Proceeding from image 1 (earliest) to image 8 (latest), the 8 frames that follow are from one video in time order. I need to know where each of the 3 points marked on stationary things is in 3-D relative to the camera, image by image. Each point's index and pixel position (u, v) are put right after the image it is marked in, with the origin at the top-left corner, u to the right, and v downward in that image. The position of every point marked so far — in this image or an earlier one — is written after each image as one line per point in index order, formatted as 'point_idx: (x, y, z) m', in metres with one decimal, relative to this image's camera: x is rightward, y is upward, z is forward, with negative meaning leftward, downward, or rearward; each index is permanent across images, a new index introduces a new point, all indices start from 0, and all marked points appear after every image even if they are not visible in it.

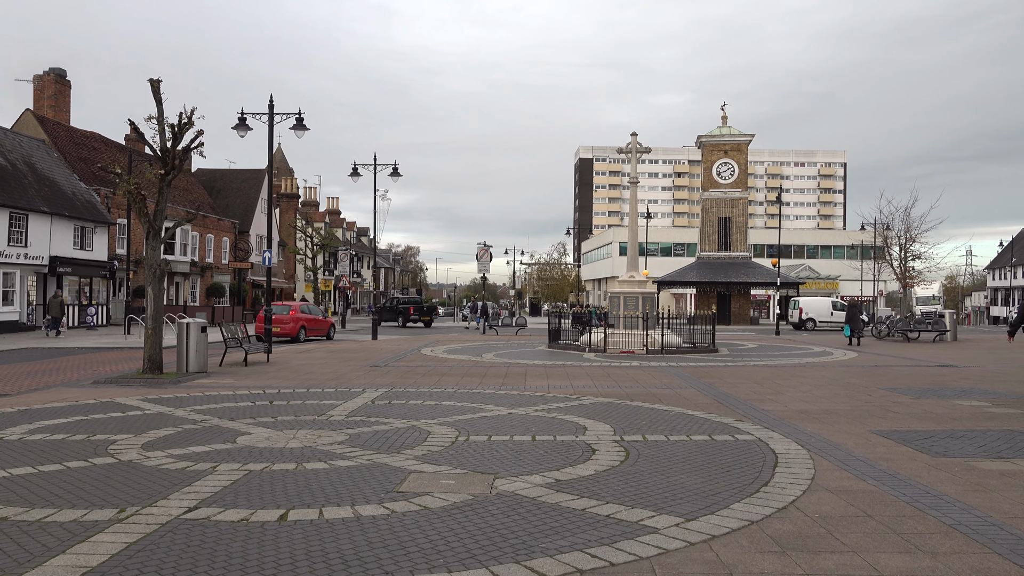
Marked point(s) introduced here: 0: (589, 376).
0: (+1.4, -1.6, +15.5) m
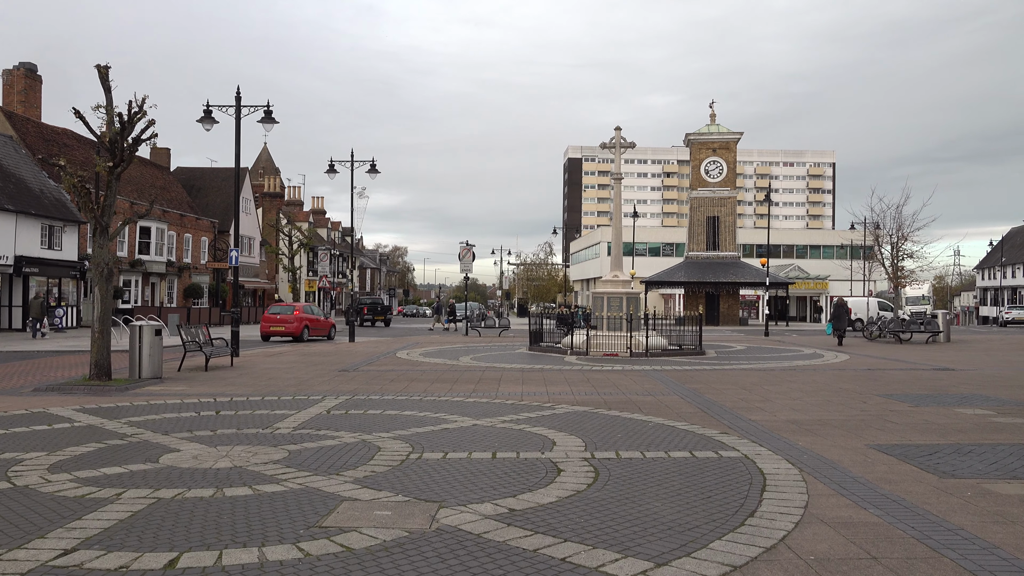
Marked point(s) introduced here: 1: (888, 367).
0: (+1.0, -1.6, +14.7) m
1: (+7.5, -1.6, +17.0) m
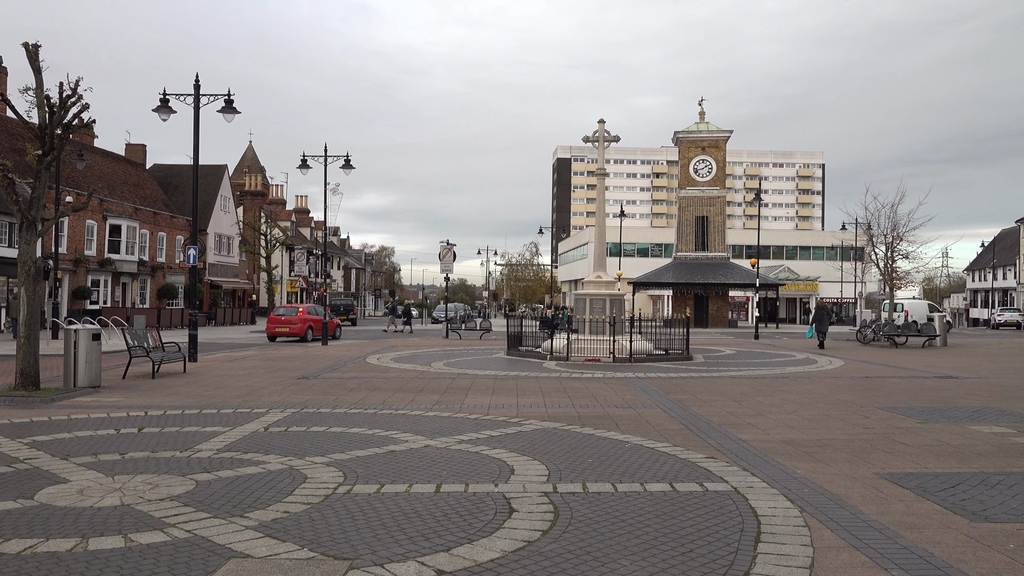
0: (+0.5, -1.6, +13.5) m
1: (+7.0, -1.6, +15.9) m
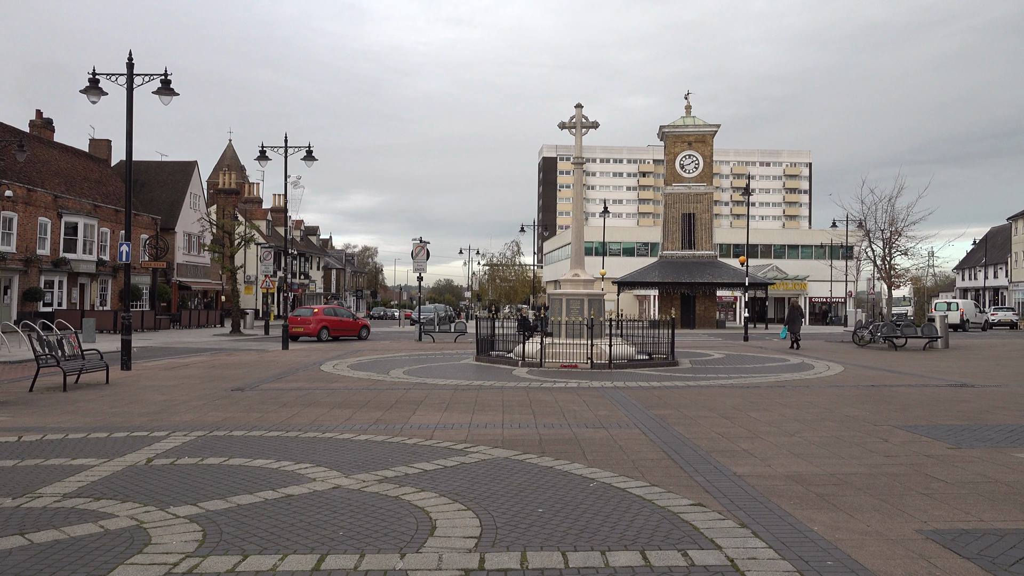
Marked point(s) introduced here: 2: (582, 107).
0: (-0.1, -1.6, +11.7) m
1: (+6.4, -1.6, +14.2) m
2: (+1.5, +4.0, +18.9) m
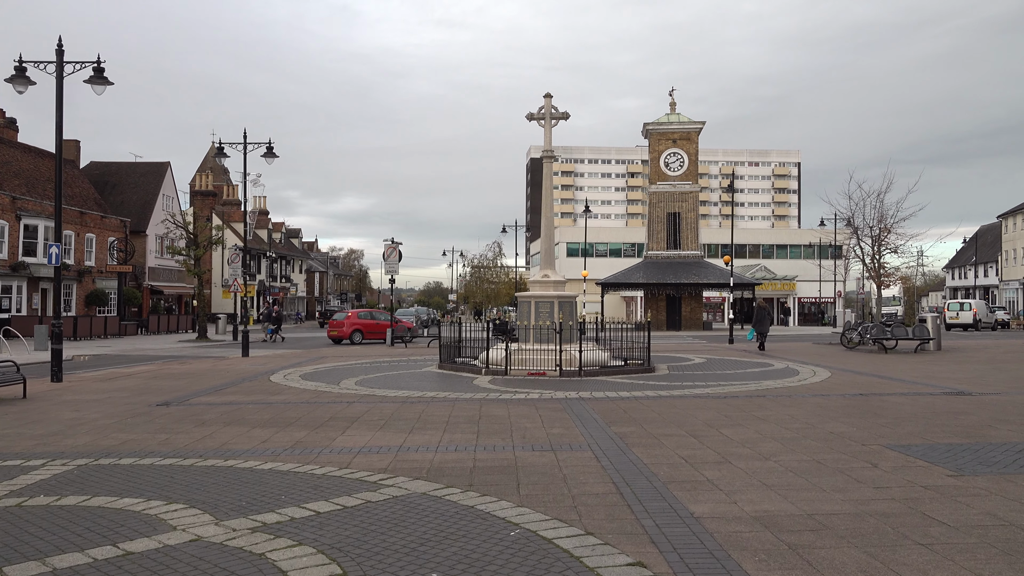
0: (-0.7, -1.6, +10.5) m
1: (+5.7, -1.6, +13.0) m
2: (+0.8, +4.0, +17.7) m
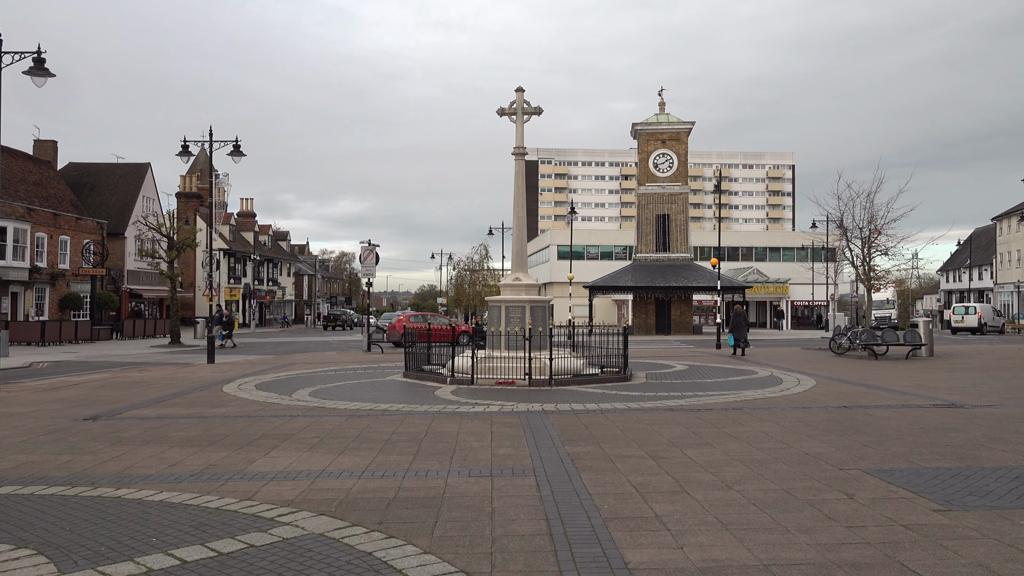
0: (-1.3, -1.7, +9.5) m
1: (+5.1, -1.7, +12.1) m
2: (+0.1, +3.9, +16.8) m
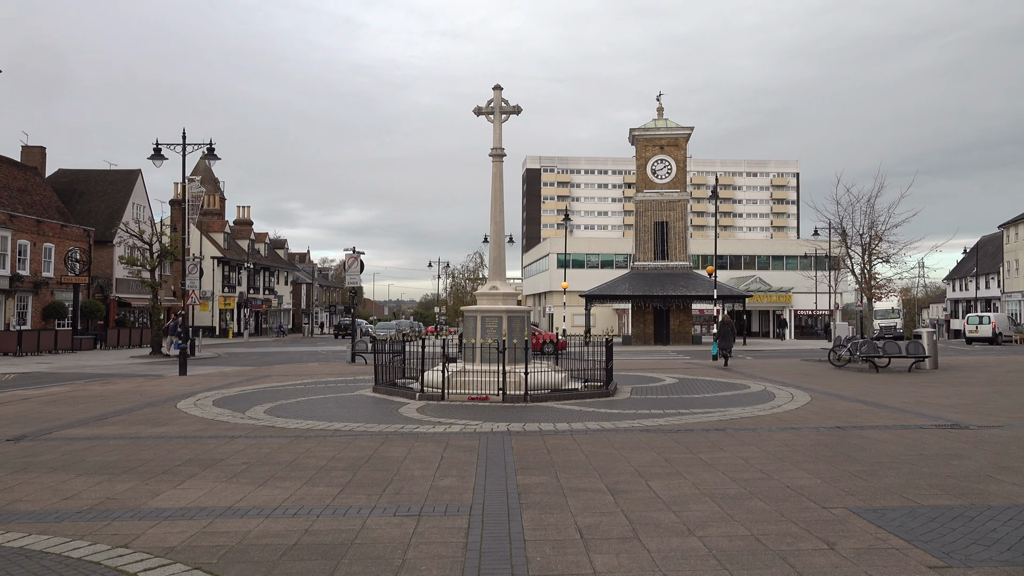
0: (-1.8, -1.8, +8.5) m
1: (+4.6, -1.8, +11.1) m
2: (-0.3, +3.7, +15.8) m
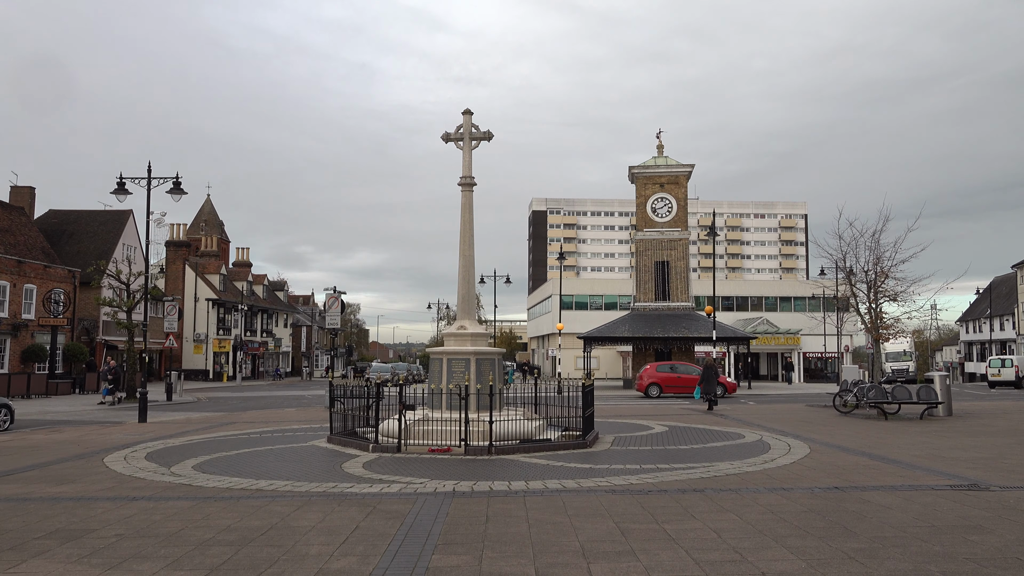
0: (-2.5, -2.1, +7.1) m
1: (+4.0, -2.2, +9.6) m
2: (-0.9, +3.1, +14.6) m
